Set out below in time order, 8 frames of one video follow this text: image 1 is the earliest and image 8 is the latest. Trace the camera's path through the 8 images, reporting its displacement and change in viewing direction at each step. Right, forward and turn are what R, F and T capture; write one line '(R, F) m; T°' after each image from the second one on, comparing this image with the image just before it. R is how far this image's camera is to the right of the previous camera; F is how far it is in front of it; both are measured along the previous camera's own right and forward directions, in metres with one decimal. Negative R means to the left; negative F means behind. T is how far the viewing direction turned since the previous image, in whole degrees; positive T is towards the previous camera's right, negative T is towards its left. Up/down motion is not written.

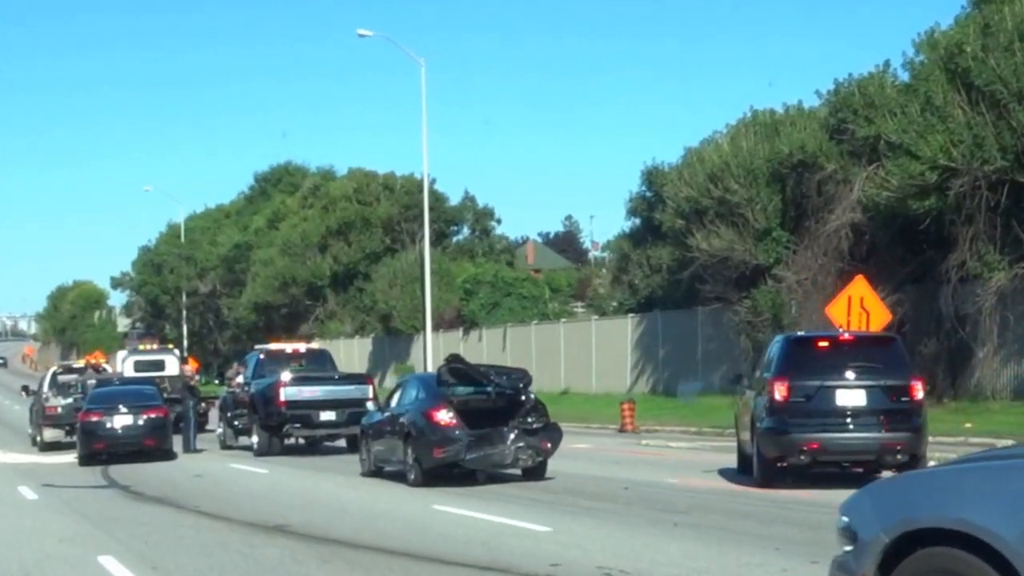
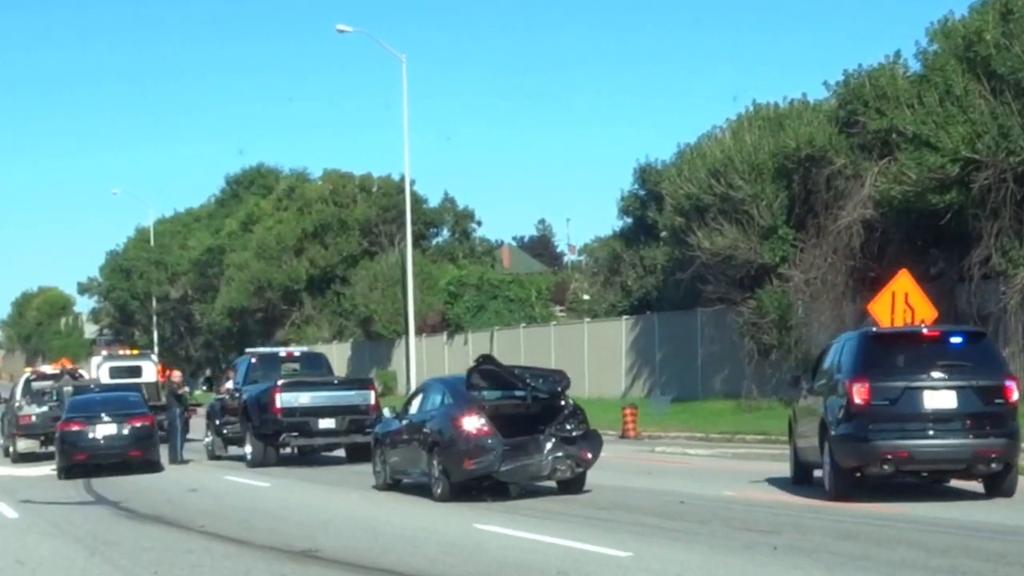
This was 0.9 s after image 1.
(-0.7, +1.7) m; +1°
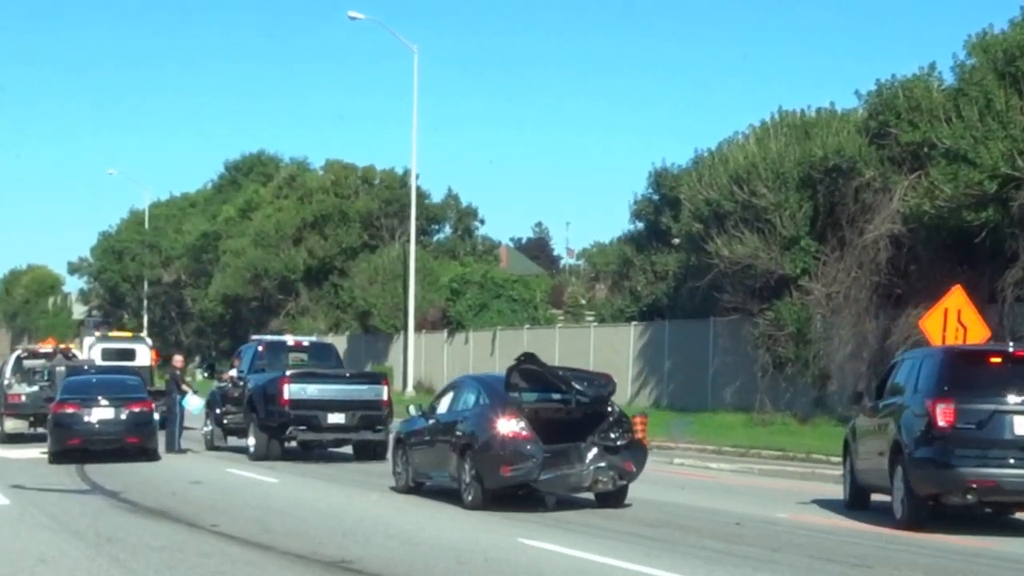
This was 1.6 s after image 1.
(-0.6, +1.2) m; 0°
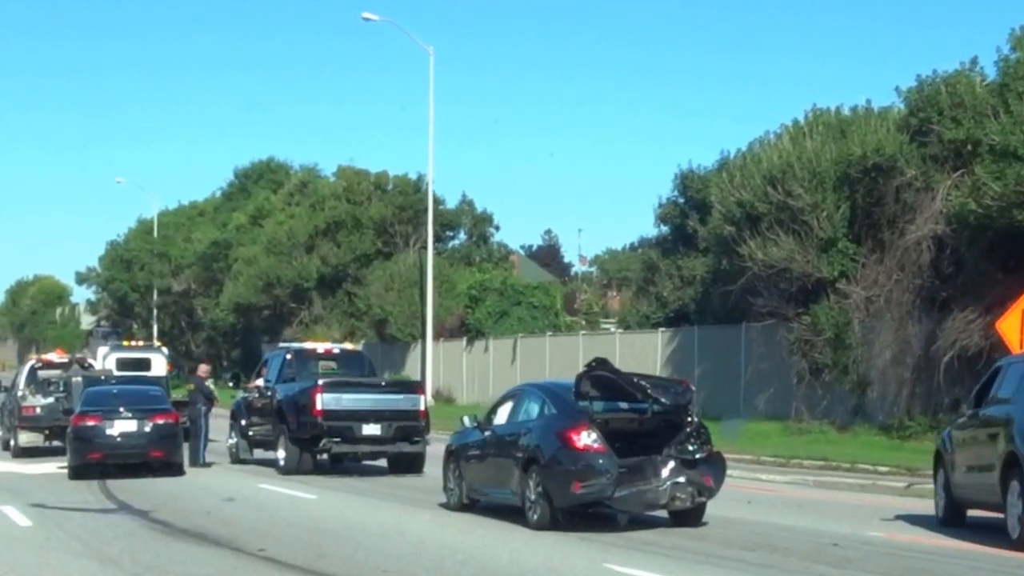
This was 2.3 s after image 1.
(-0.6, +1.2) m; 0°
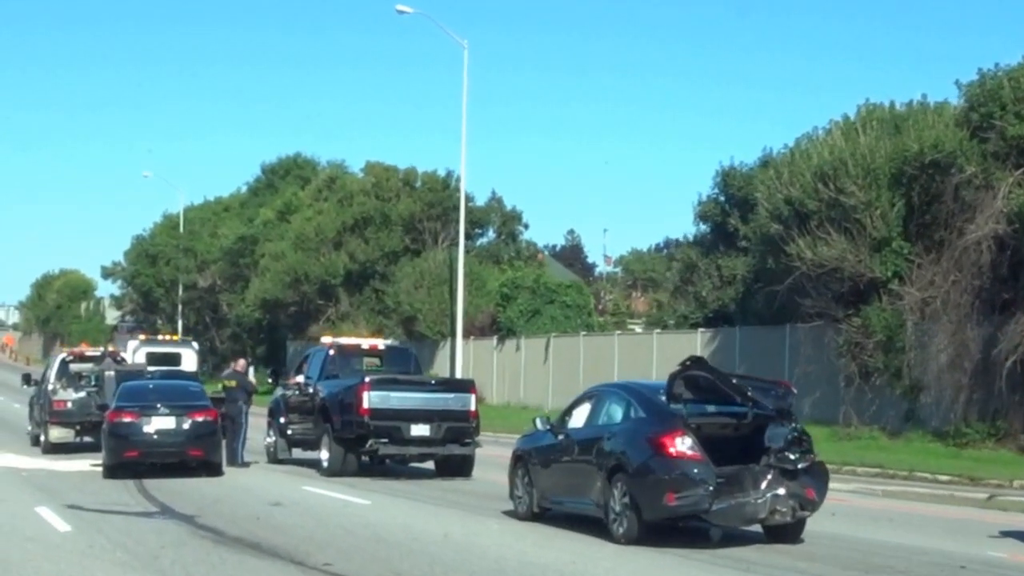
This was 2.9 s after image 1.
(-0.5, +1.1) m; -1°
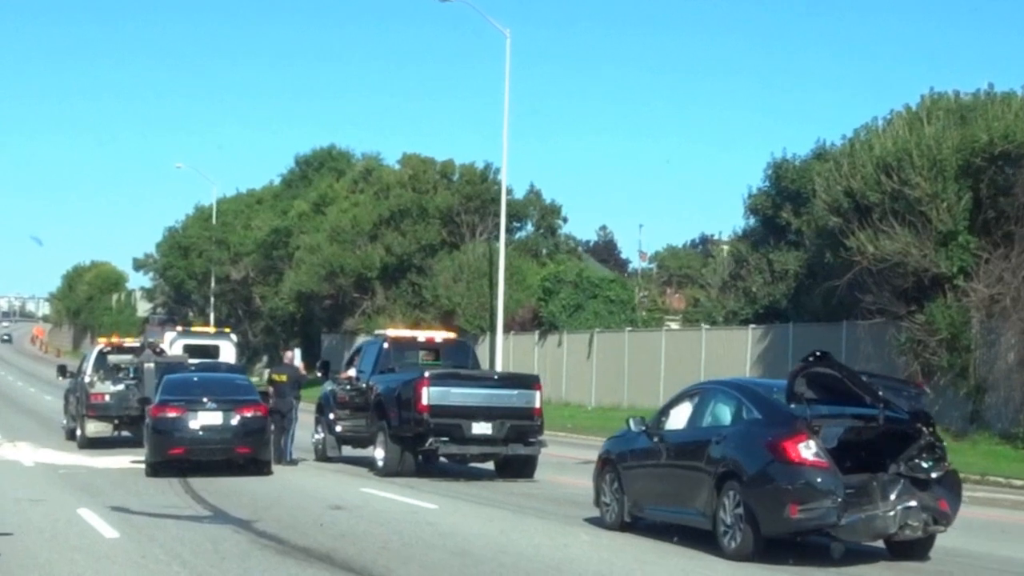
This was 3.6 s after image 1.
(-0.5, +1.2) m; -1°
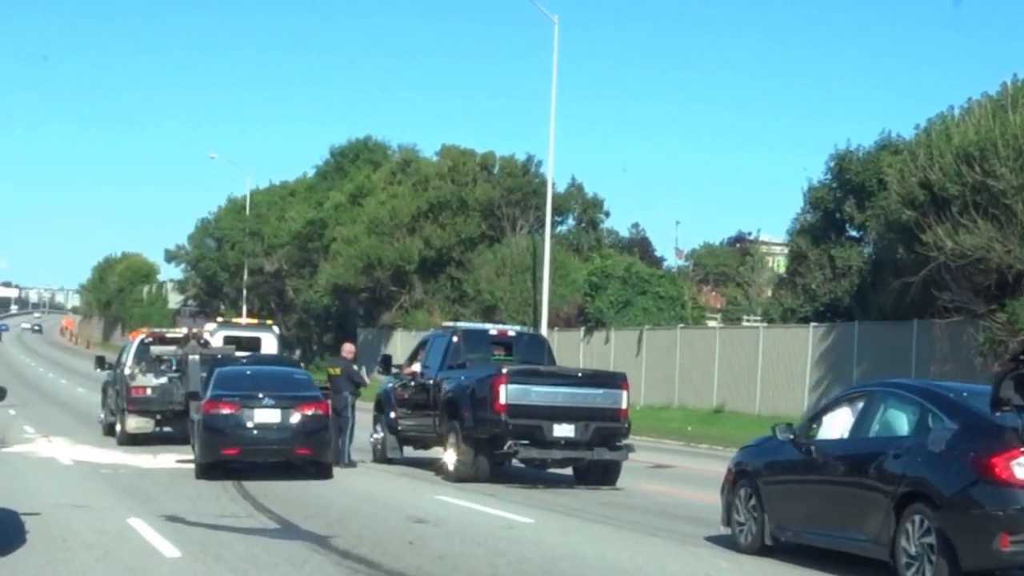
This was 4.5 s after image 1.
(-0.7, +1.7) m; -1°
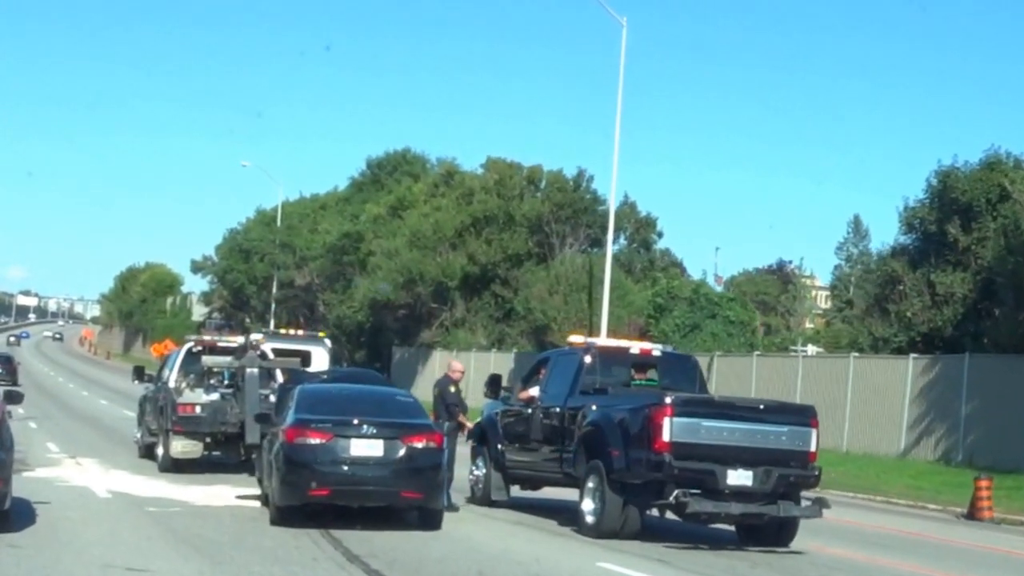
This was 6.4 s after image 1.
(-1.4, +3.5) m; -1°
